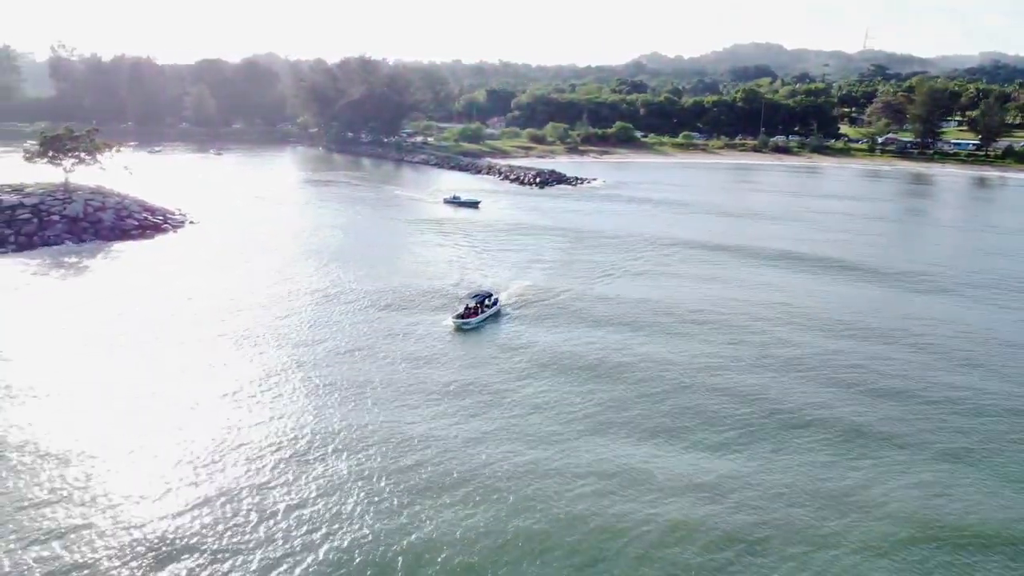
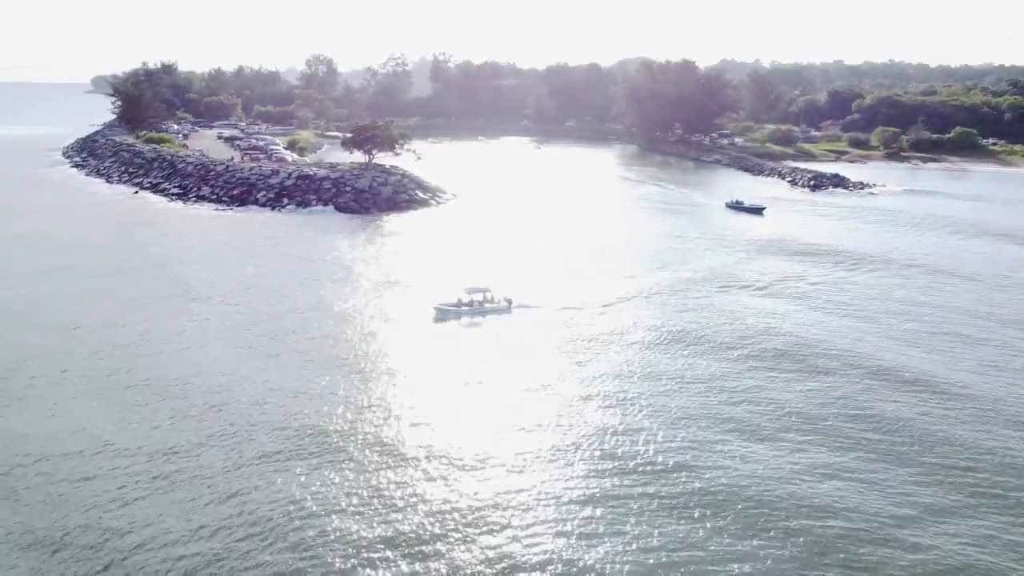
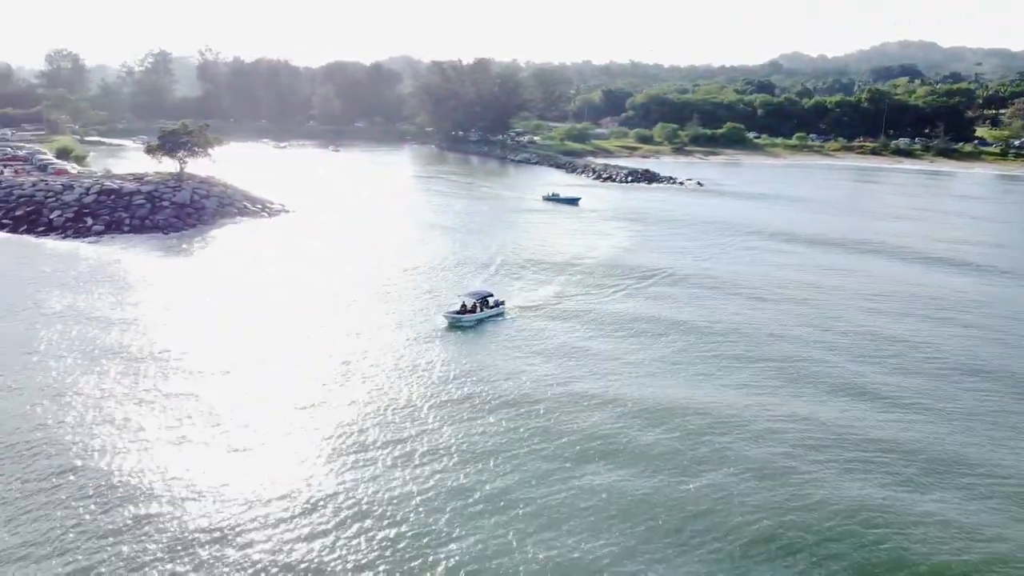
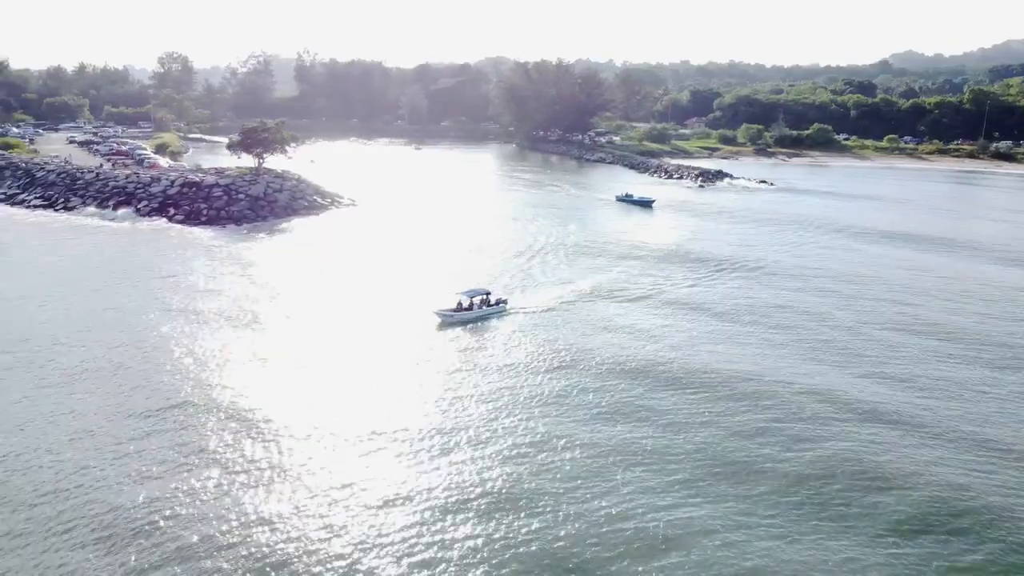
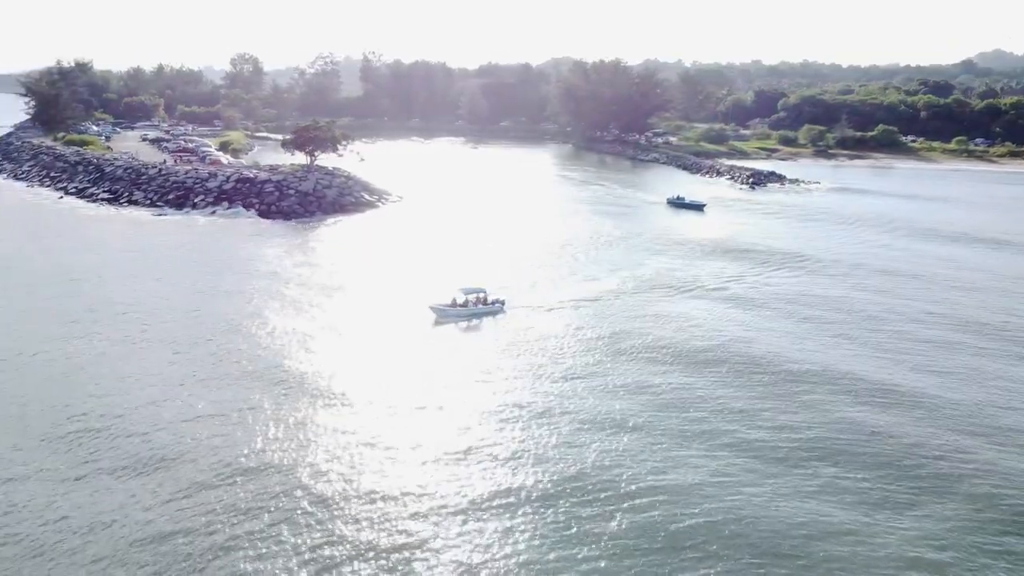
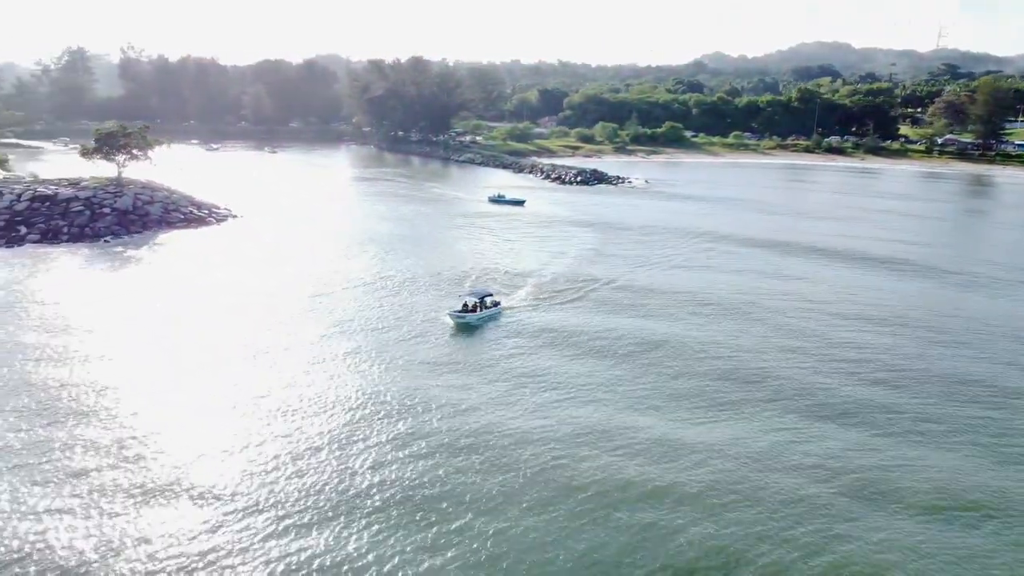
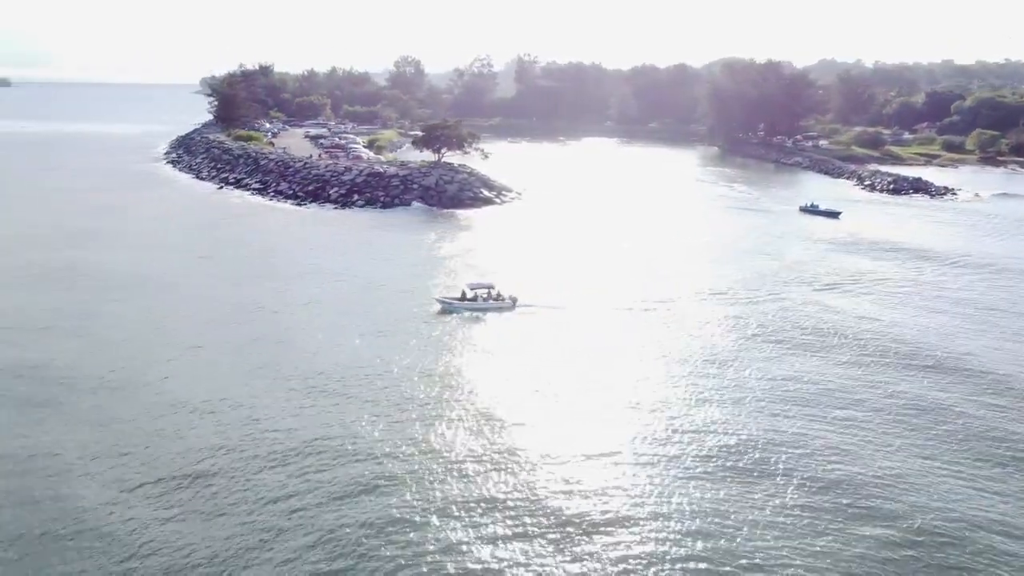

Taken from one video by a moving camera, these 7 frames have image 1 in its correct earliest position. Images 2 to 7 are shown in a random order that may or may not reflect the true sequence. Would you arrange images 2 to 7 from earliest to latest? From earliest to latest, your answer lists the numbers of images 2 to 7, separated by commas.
6, 3, 4, 5, 2, 7
